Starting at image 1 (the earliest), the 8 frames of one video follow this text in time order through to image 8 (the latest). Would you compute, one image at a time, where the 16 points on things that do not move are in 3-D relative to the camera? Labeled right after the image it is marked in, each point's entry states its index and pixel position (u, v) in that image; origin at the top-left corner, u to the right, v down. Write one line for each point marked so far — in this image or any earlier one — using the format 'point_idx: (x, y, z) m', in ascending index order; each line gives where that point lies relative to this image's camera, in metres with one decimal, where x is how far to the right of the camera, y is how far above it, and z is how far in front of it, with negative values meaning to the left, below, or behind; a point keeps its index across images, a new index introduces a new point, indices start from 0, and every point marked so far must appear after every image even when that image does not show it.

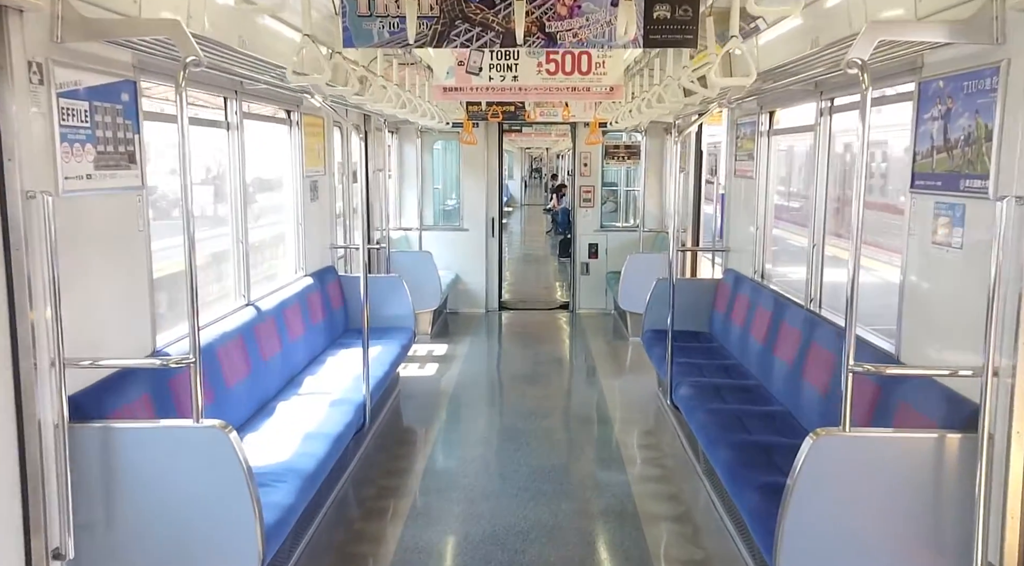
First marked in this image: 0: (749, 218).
0: (+1.7, +0.5, +5.4) m
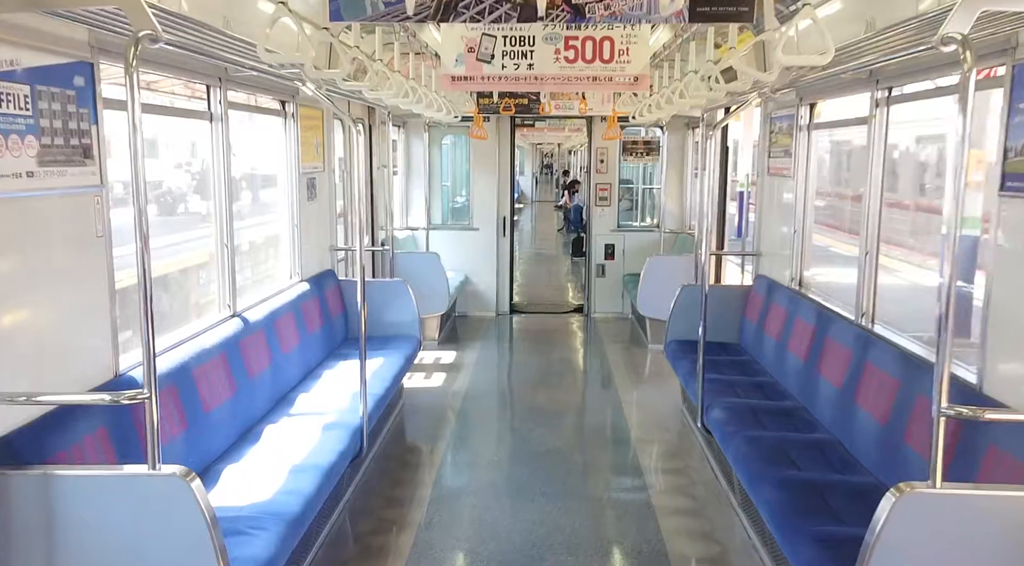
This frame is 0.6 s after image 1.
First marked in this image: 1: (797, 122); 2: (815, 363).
0: (+1.8, +0.4, +5.0) m
1: (+1.8, +1.0, +4.6) m
2: (+1.6, -0.4, +3.9) m
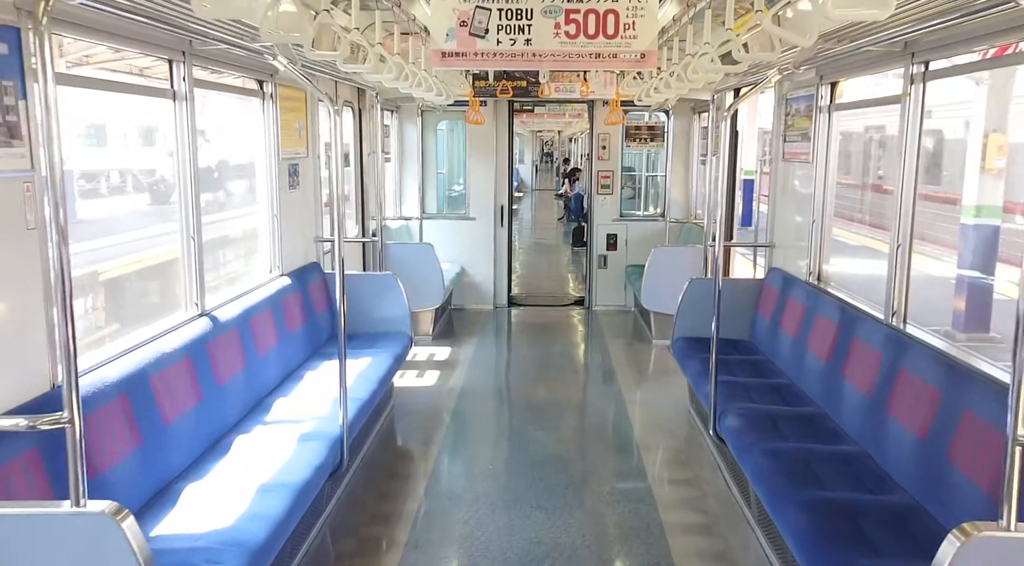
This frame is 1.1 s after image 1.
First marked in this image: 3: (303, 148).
0: (+1.8, +0.5, +4.6) m
1: (+1.8, +1.1, +4.3) m
2: (+1.6, -0.4, +3.6) m
3: (-1.4, +0.9, +4.9) m
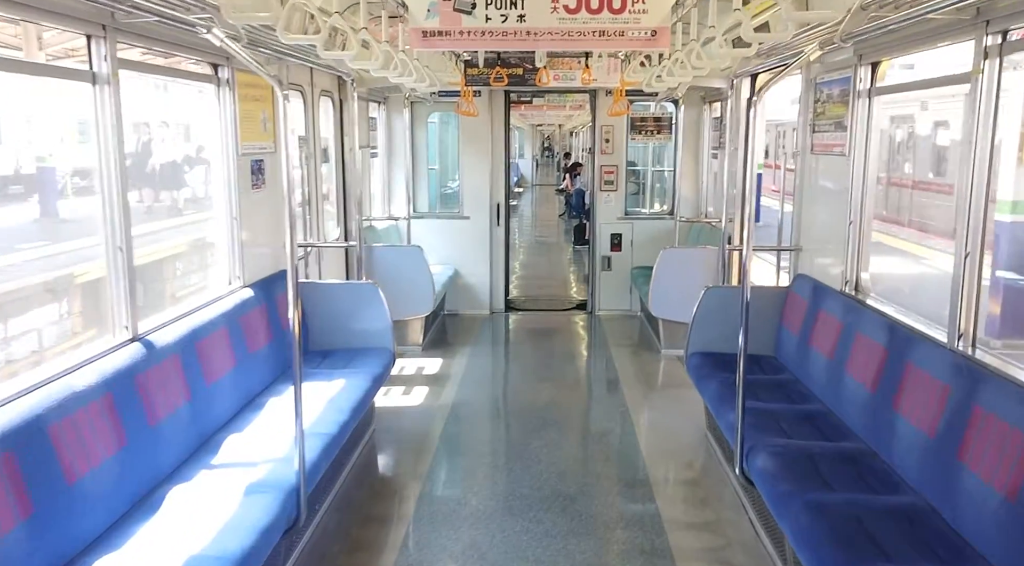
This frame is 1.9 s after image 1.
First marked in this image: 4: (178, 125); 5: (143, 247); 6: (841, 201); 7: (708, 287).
0: (+1.8, +0.4, +4.1) m
1: (+1.7, +1.0, +3.7) m
2: (+1.6, -0.5, +3.0) m
3: (-1.4, +0.8, +4.4) m
4: (-1.6, +0.7, +3.5) m
5: (-1.6, +0.2, +3.1) m
6: (+1.8, +0.4, +3.9) m
7: (+1.2, 0.0, +4.4) m
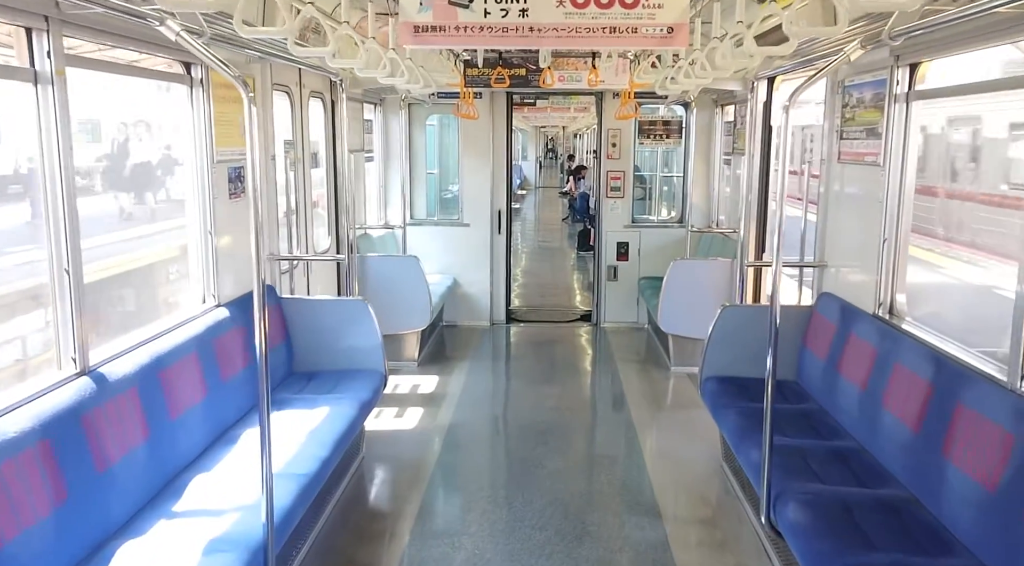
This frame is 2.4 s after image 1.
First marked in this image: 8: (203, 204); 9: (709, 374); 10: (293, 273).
0: (+1.8, +0.3, +3.7) m
1: (+1.7, +0.9, +3.4) m
2: (+1.6, -0.6, +2.7) m
3: (-1.4, +0.7, +4.0) m
4: (-1.6, +0.7, +3.1) m
5: (-1.6, +0.1, +2.8) m
6: (+1.8, +0.3, +3.6) m
7: (+1.2, -0.1, +4.0) m
8: (-1.5, +0.4, +3.6) m
9: (+1.1, -0.5, +4.1) m
10: (-1.4, +0.1, +4.7) m
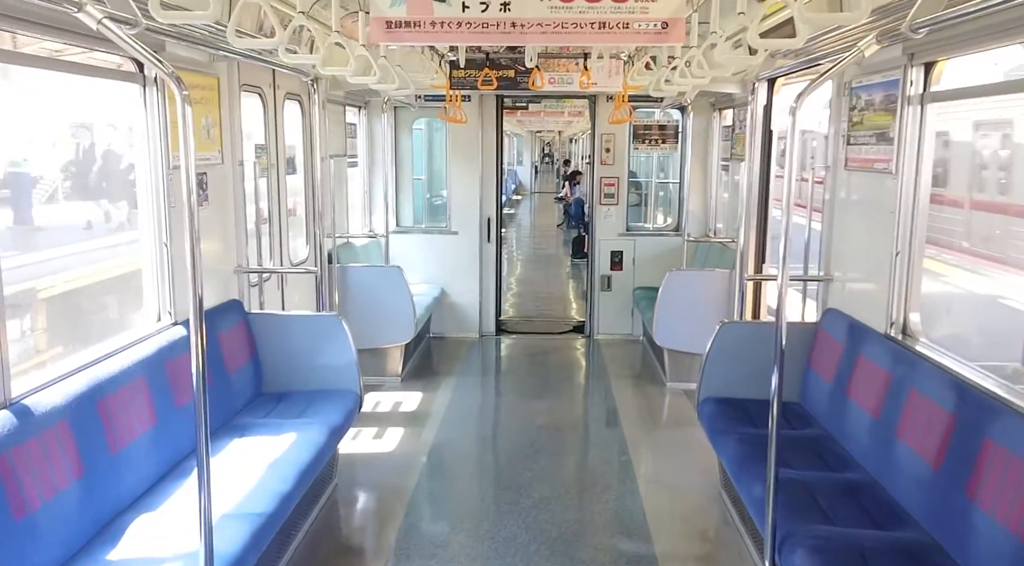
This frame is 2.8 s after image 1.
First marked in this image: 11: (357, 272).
0: (+1.7, +0.2, +3.5) m
1: (+1.7, +0.8, +3.1) m
2: (+1.5, -0.6, +2.4) m
3: (-1.5, +0.7, +3.8) m
4: (-1.7, +0.6, +2.9) m
5: (-1.7, 0.0, +2.5) m
6: (+1.7, +0.3, +3.3) m
7: (+1.1, -0.2, +3.8) m
8: (-1.6, +0.3, +3.3) m
9: (+1.0, -0.6, +3.9) m
10: (-1.5, 0.0, +4.5) m
11: (-1.2, +0.1, +5.6) m
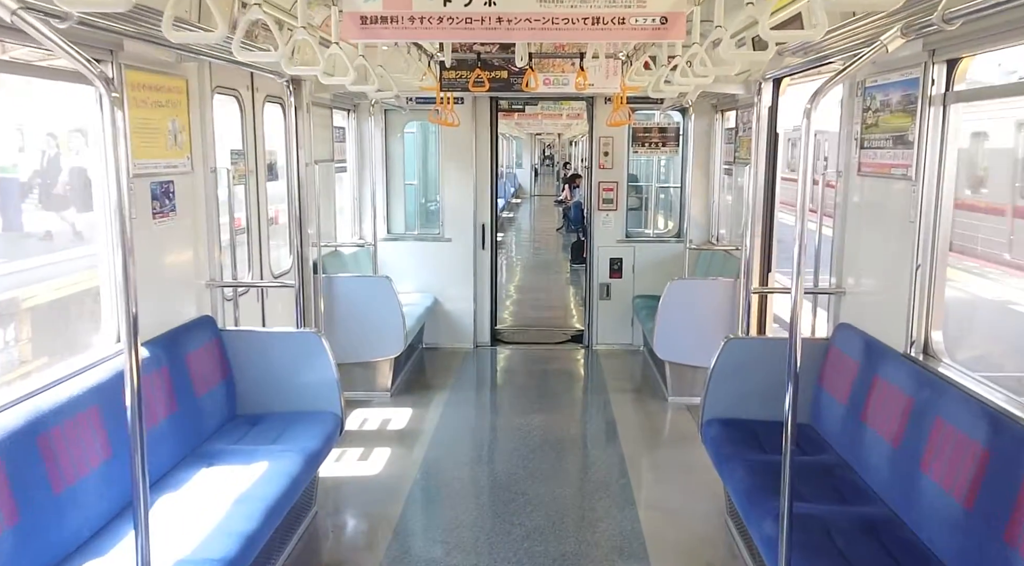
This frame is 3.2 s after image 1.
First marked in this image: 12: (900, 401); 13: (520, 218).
0: (+1.7, +0.2, +3.2) m
1: (+1.6, +0.8, +2.9) m
2: (+1.4, -0.7, +2.2) m
3: (-1.6, +0.6, +3.5) m
4: (-1.7, +0.5, +2.6) m
5: (-1.7, -0.1, +2.3) m
6: (+1.6, +0.2, +3.1) m
7: (+1.0, -0.3, +3.5) m
8: (-1.6, +0.2, +3.1) m
9: (+1.0, -0.7, +3.6) m
10: (-1.6, -0.1, +4.2) m
11: (-1.2, 0.0, +5.4) m
12: (+1.5, -0.4, +2.8) m
13: (+0.2, +1.7, +19.3) m
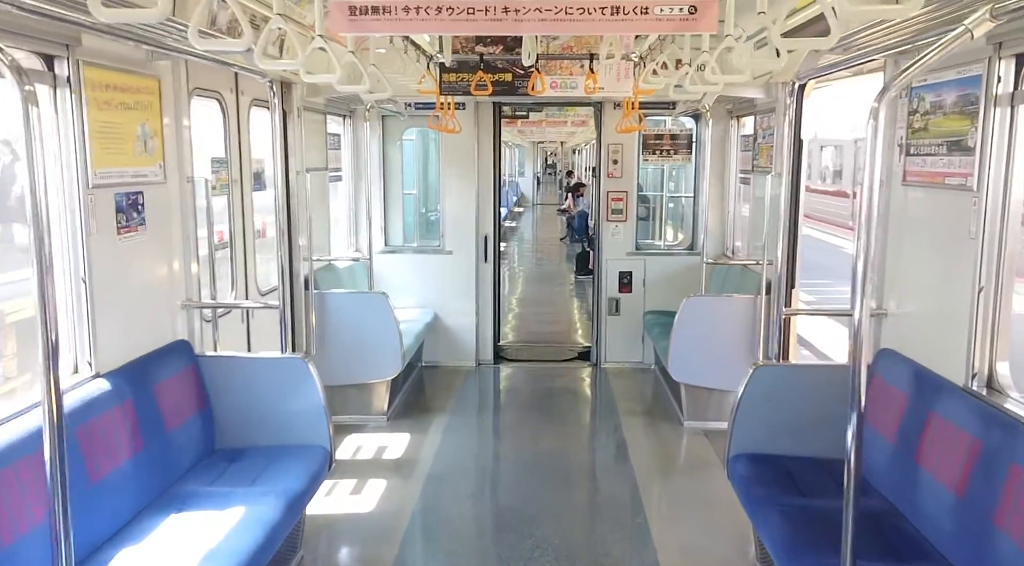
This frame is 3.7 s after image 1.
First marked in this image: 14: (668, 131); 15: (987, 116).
0: (+1.7, +0.1, +2.9) m
1: (+1.6, +0.7, +2.5) m
2: (+1.4, -0.8, +1.8) m
3: (-1.5, +0.5, +3.2) m
4: (-1.7, +0.4, +2.3) m
5: (-1.7, -0.1, +1.9) m
6: (+1.7, +0.1, +2.7) m
7: (+1.1, -0.4, +3.2) m
8: (-1.6, +0.2, +2.7) m
9: (+1.0, -0.8, +3.3) m
10: (-1.5, -0.2, +3.9) m
11: (-1.2, -0.1, +5.1) m
12: (+1.5, -0.5, +2.5) m
13: (+0.3, +1.4, +19.0) m
14: (+1.3, +1.3, +6.2) m
15: (+1.6, +0.6, +2.5) m
